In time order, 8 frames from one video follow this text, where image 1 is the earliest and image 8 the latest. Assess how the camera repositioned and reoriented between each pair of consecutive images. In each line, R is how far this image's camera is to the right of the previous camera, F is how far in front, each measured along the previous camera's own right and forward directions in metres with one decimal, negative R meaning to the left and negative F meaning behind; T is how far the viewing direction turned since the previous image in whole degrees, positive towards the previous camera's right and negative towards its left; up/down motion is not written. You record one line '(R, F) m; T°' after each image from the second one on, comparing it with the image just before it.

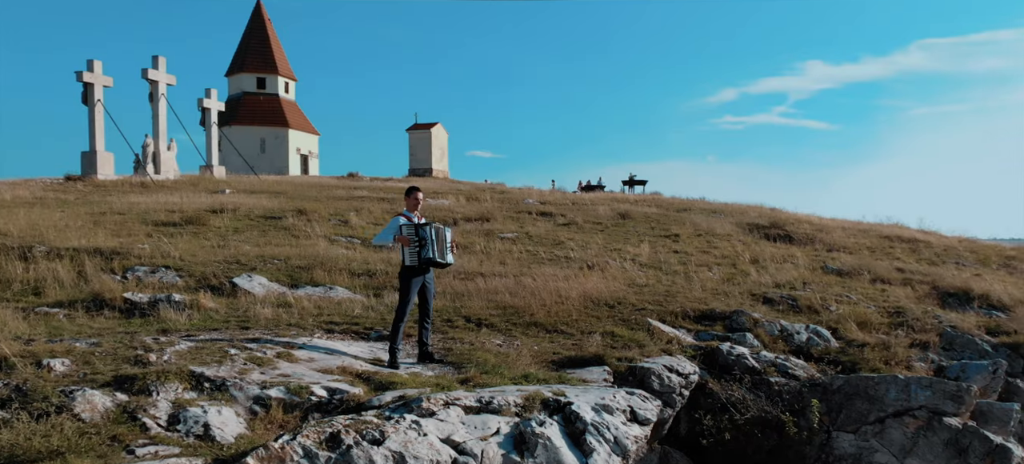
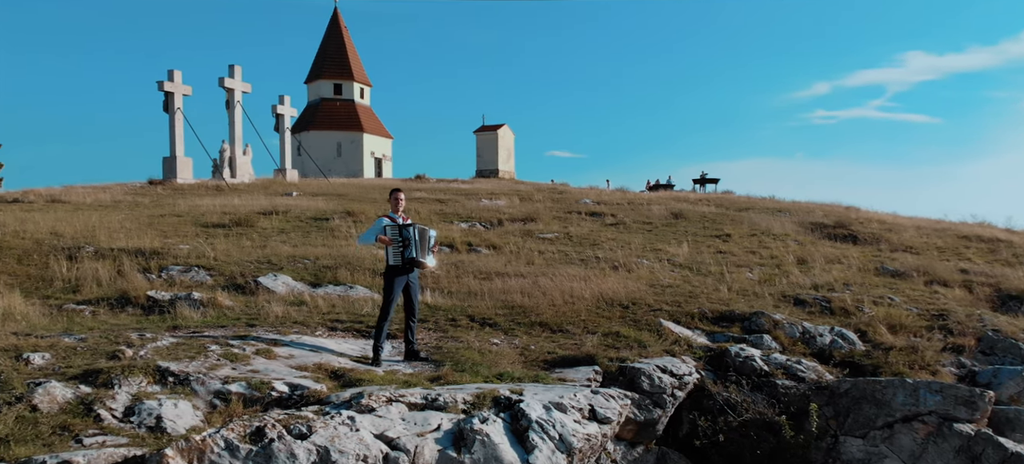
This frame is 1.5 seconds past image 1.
(+0.8, 0.0) m; -5°
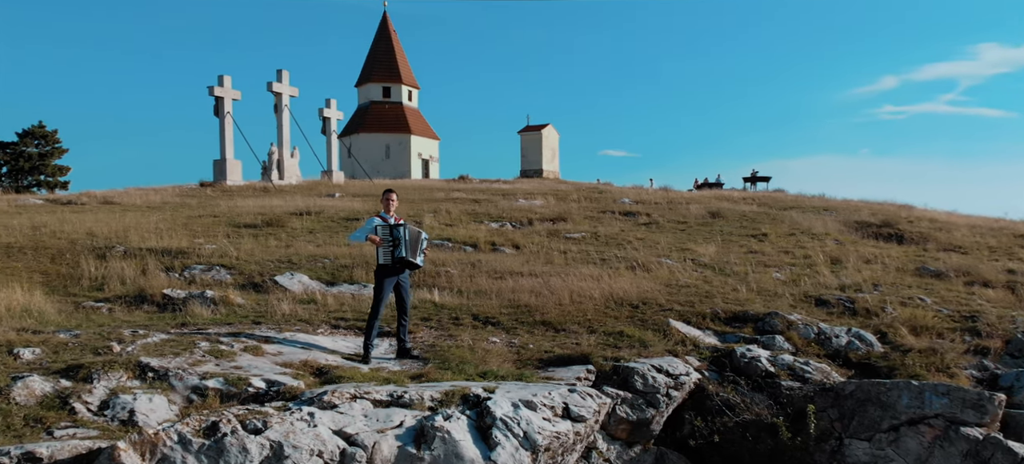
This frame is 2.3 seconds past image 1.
(+0.5, 0.0) m; -3°
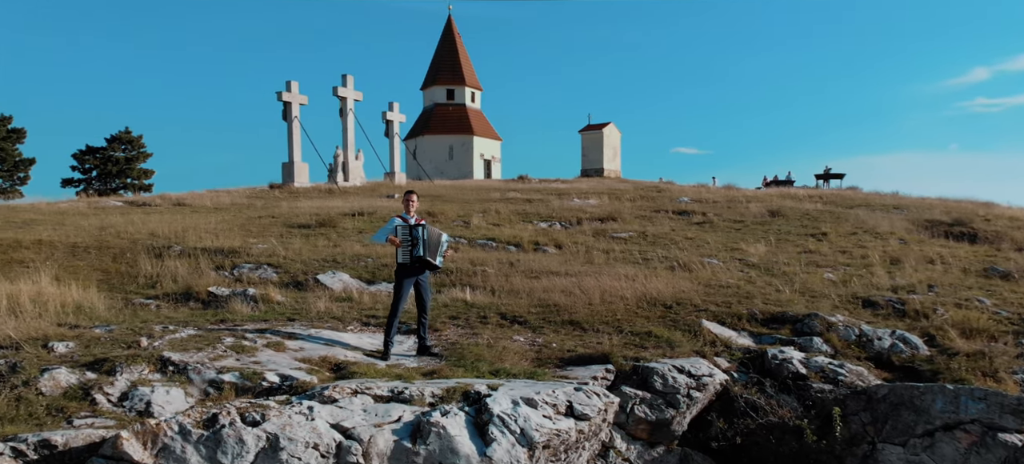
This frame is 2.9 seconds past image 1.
(+0.4, -0.1) m; -4°
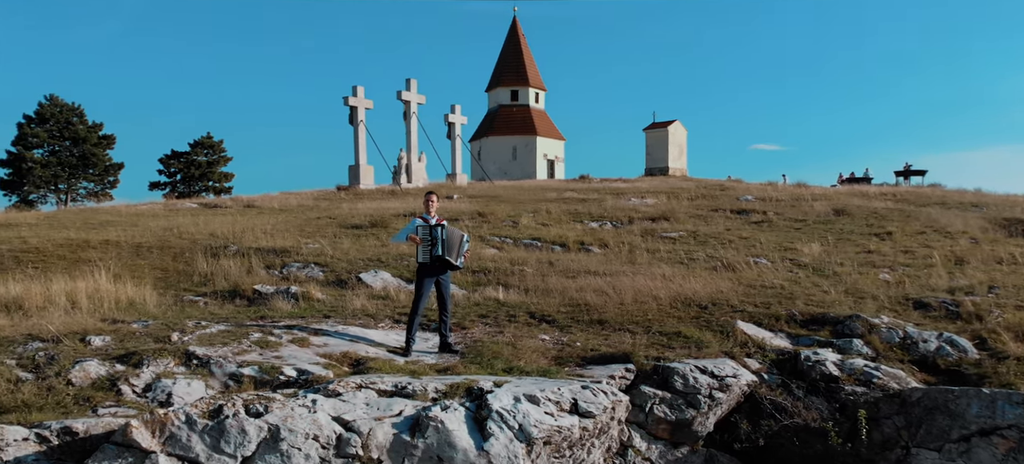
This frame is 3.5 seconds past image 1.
(+0.4, -0.1) m; -5°
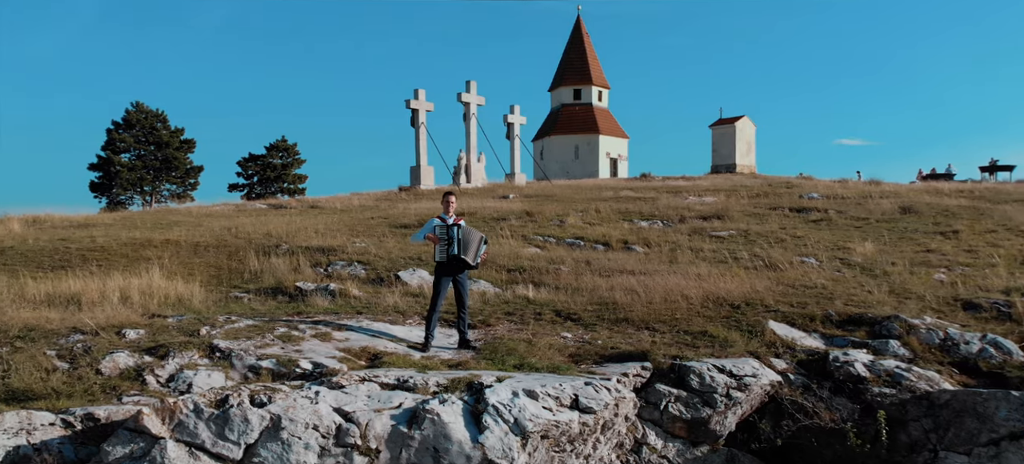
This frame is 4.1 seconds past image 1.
(+0.5, -0.1) m; -5°
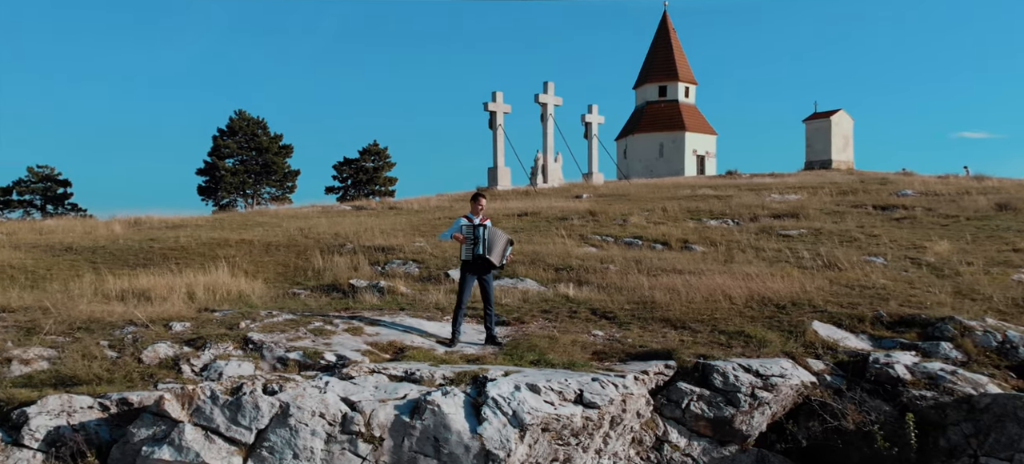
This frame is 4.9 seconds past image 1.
(+0.6, -0.2) m; -6°
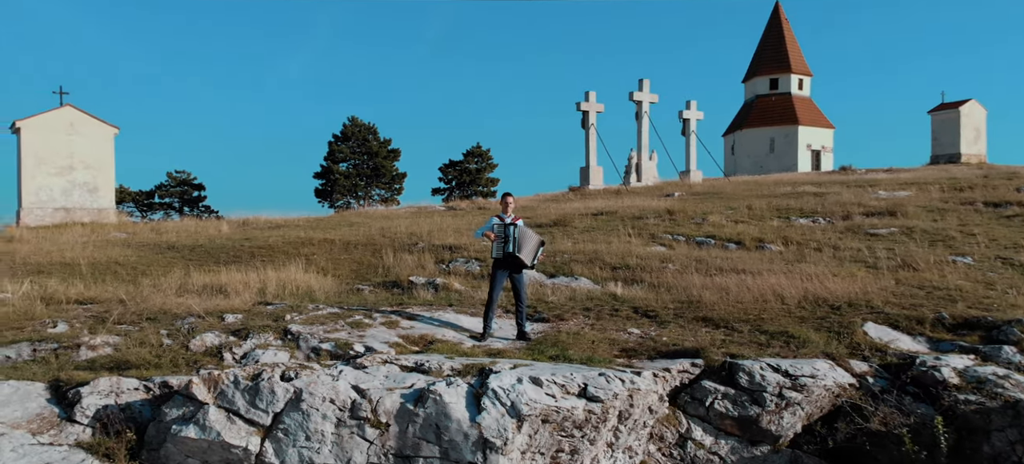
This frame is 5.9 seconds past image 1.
(+0.8, -0.2) m; -8°
